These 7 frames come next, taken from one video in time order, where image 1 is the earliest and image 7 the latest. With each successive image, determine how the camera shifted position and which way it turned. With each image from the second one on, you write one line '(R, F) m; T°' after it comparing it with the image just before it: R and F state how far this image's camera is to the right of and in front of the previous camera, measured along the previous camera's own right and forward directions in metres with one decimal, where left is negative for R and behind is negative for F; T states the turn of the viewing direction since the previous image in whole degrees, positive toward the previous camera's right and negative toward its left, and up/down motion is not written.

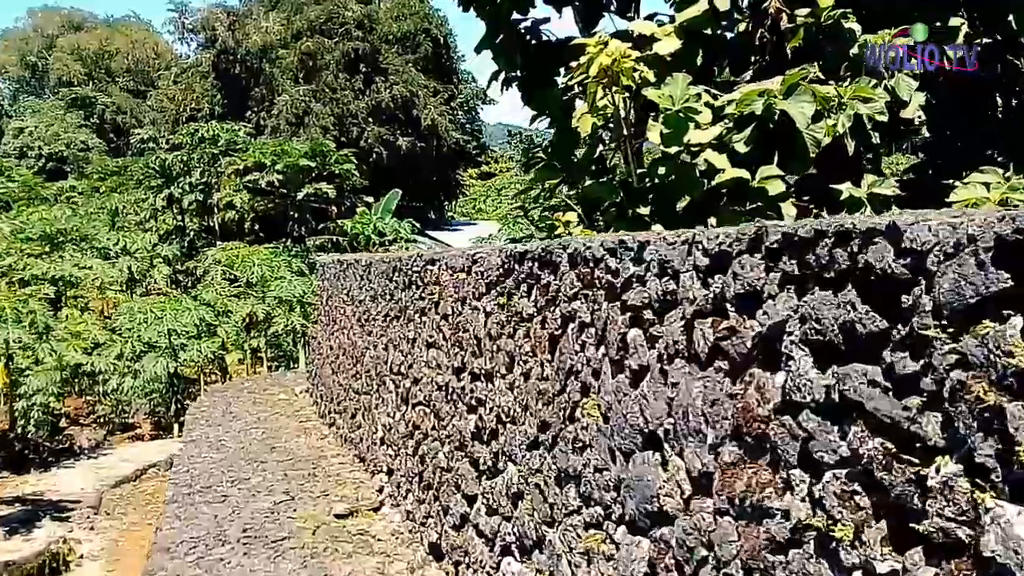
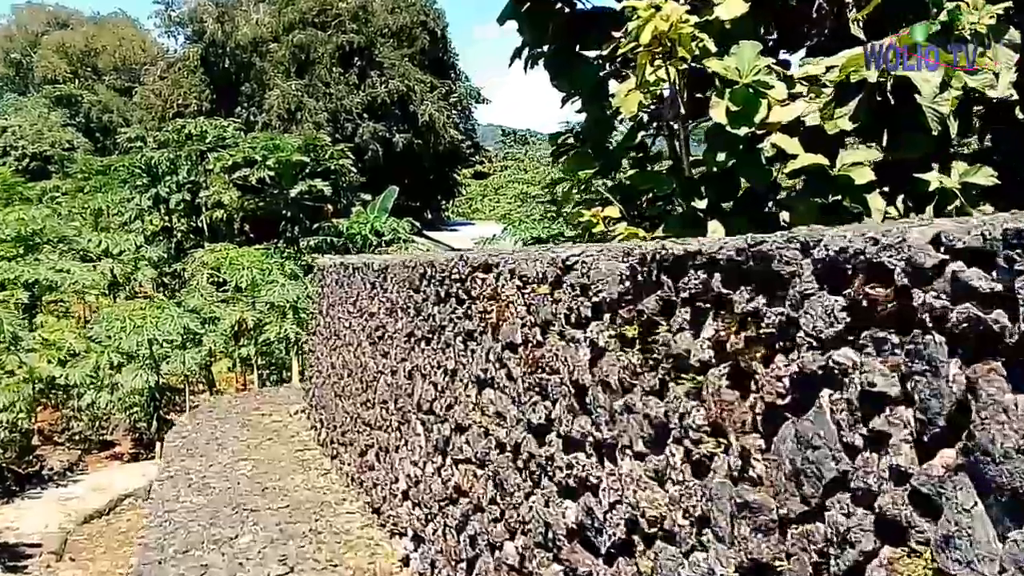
(-0.2, +0.8) m; +1°
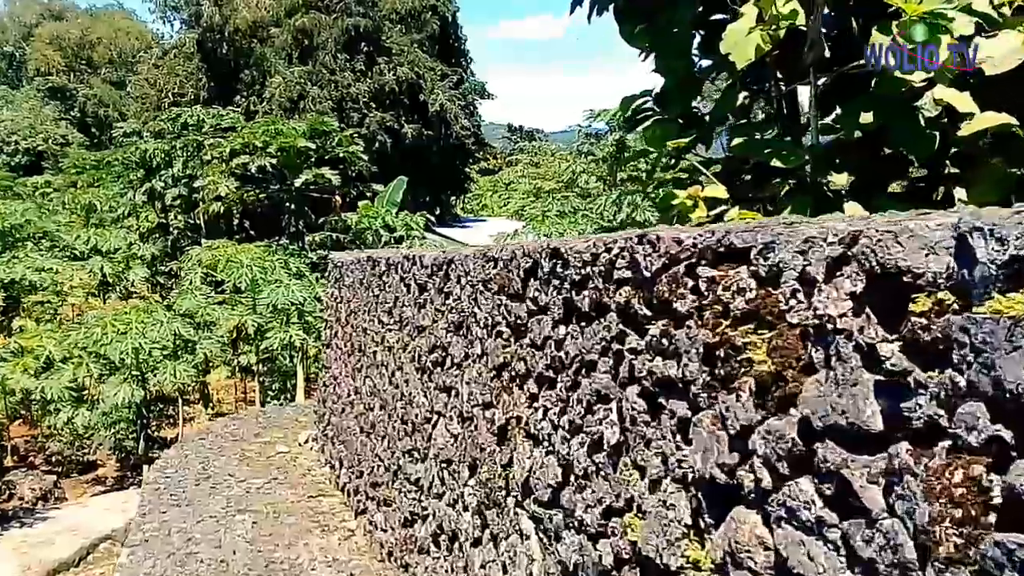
(-0.3, +1.0) m; 0°
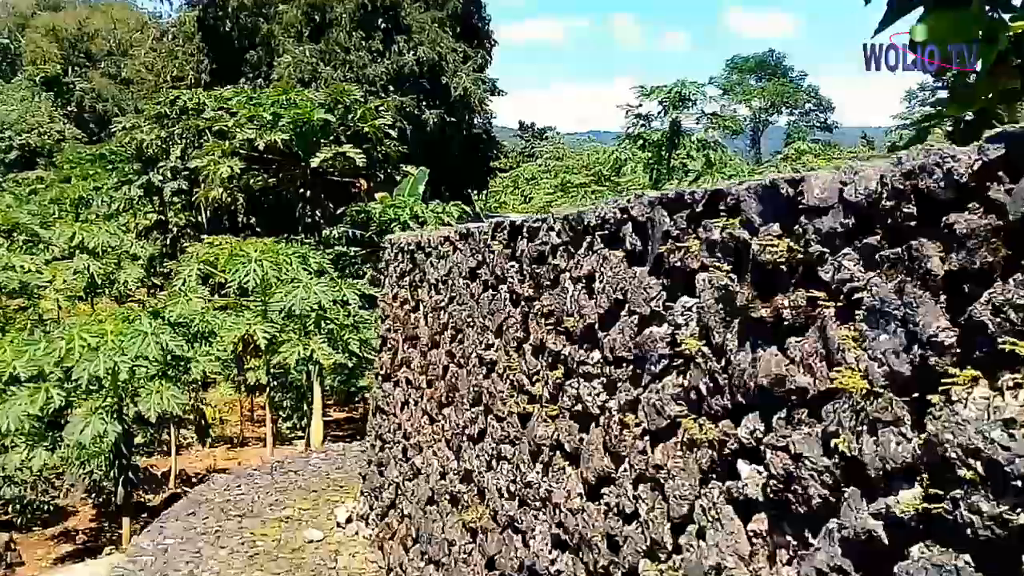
(-0.5, +1.6) m; 0°
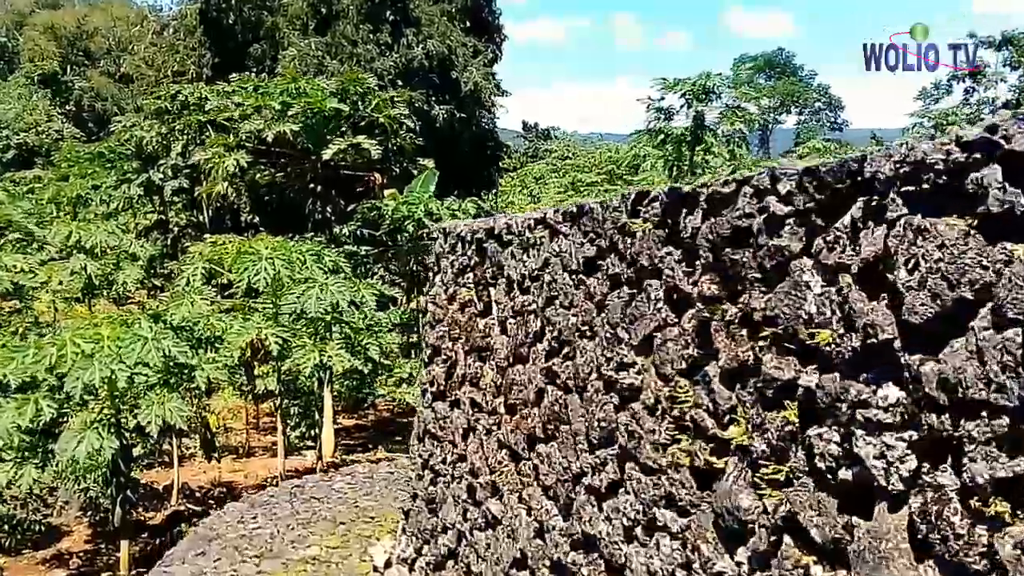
(-0.2, +0.5) m; 0°
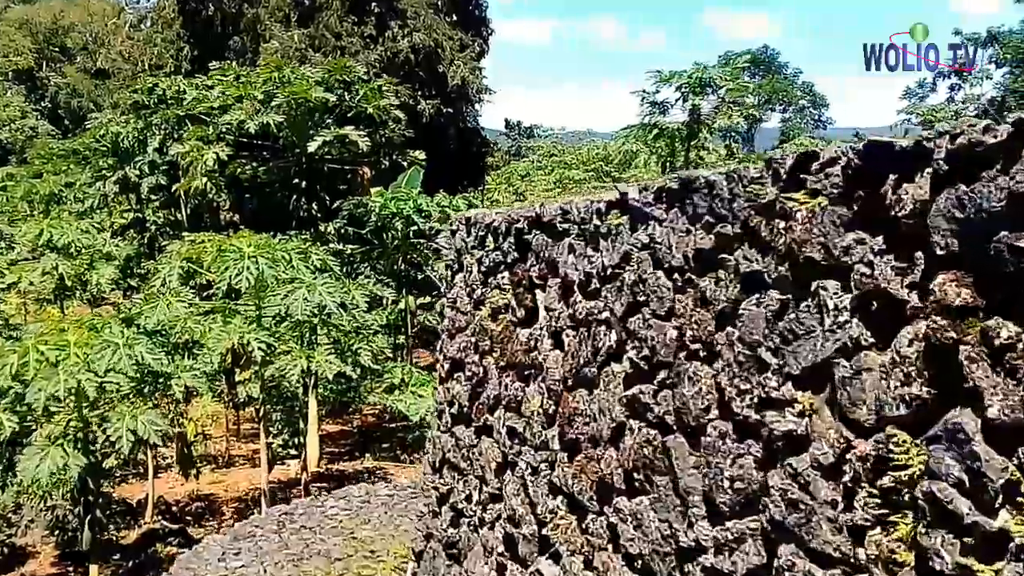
(-0.1, +0.4) m; +1°
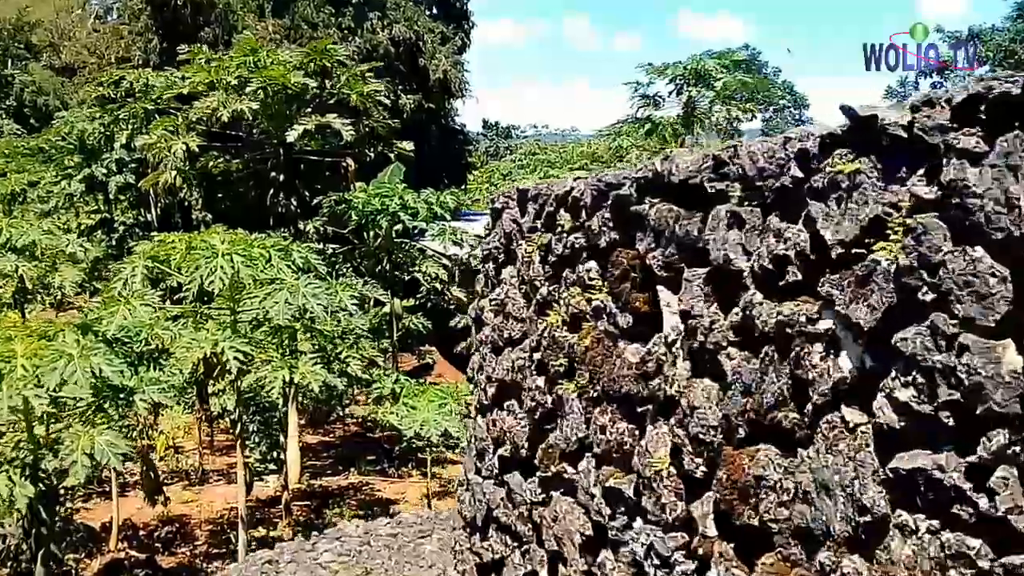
(-0.1, +0.5) m; +1°
